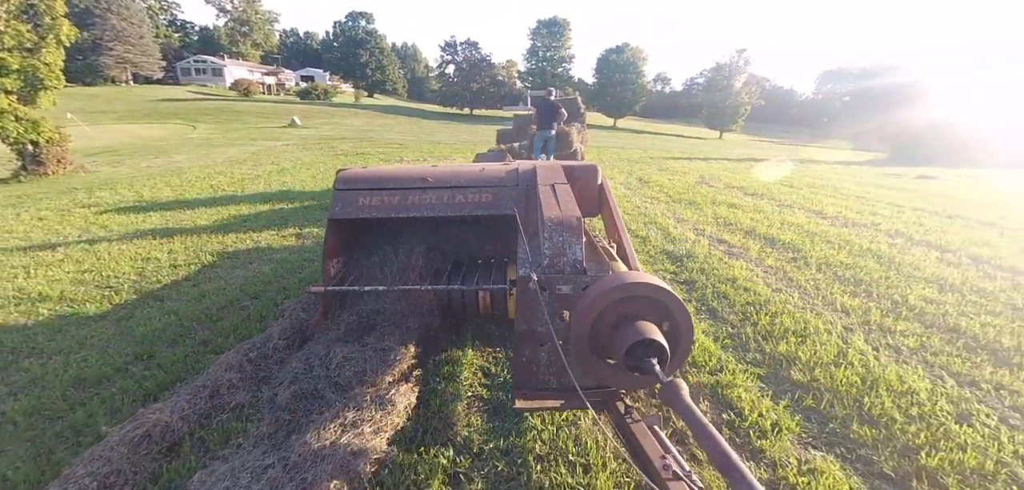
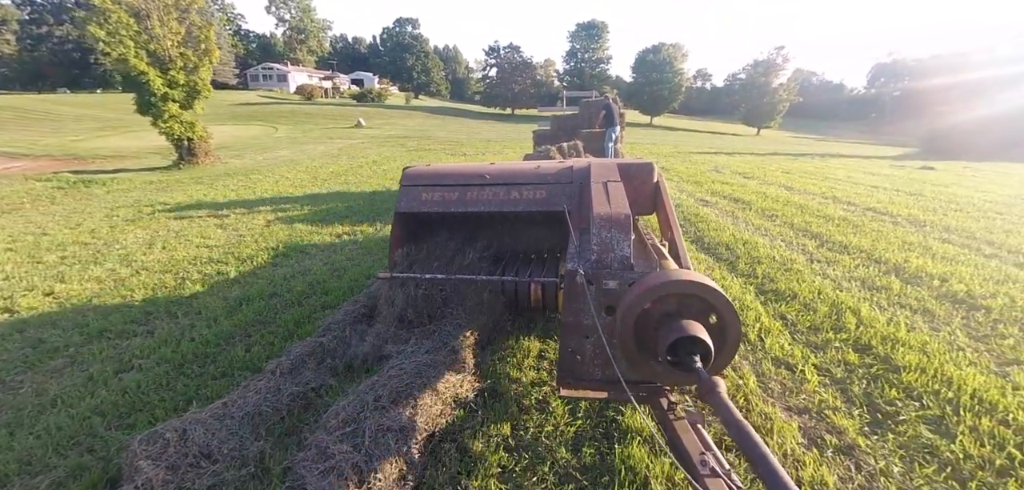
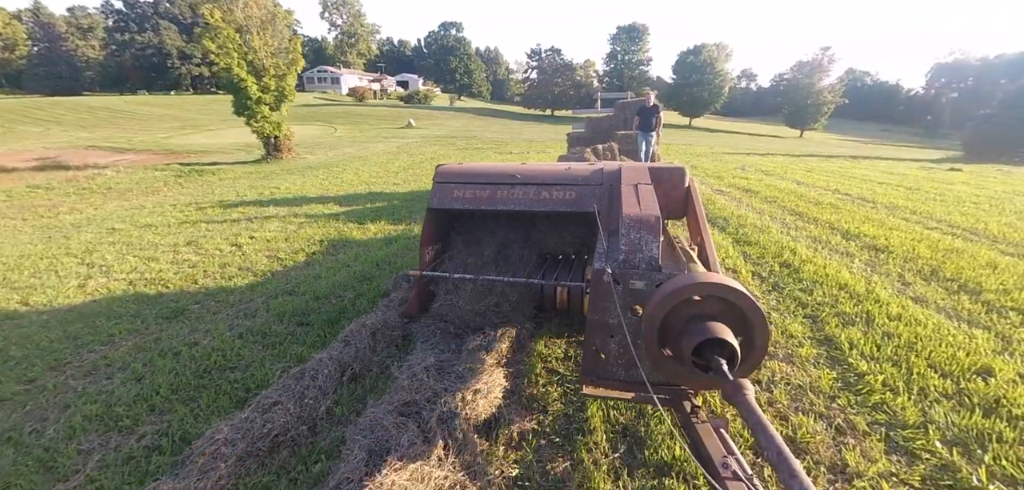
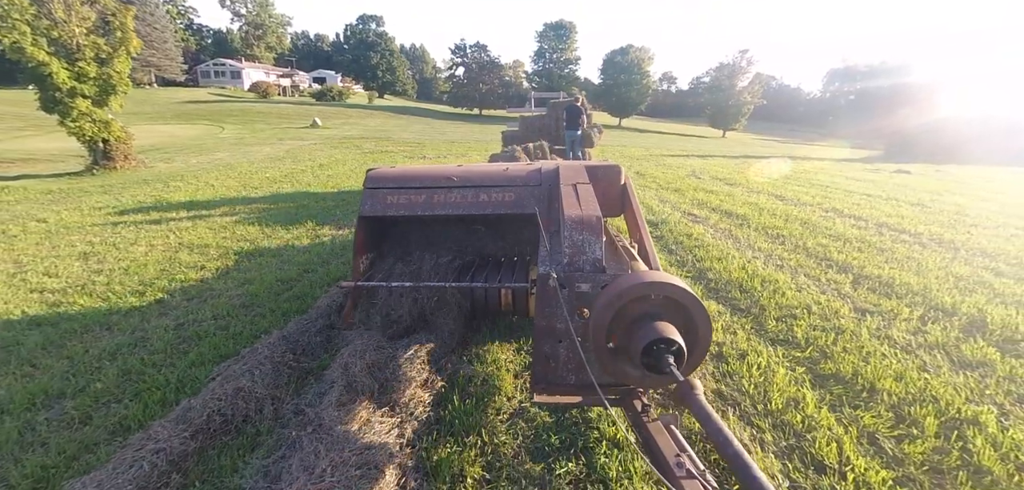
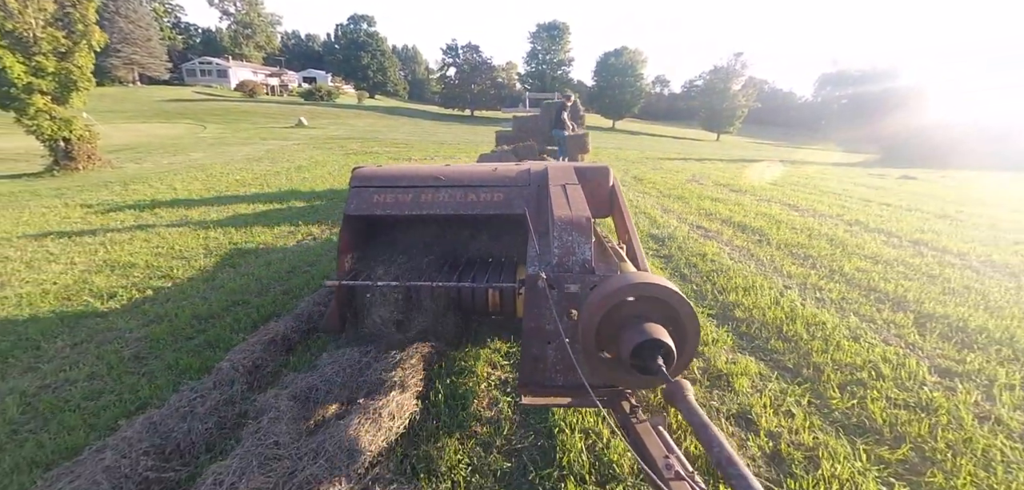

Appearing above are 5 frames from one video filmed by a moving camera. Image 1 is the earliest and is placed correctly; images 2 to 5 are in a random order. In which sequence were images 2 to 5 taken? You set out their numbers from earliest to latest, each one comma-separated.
5, 4, 2, 3
